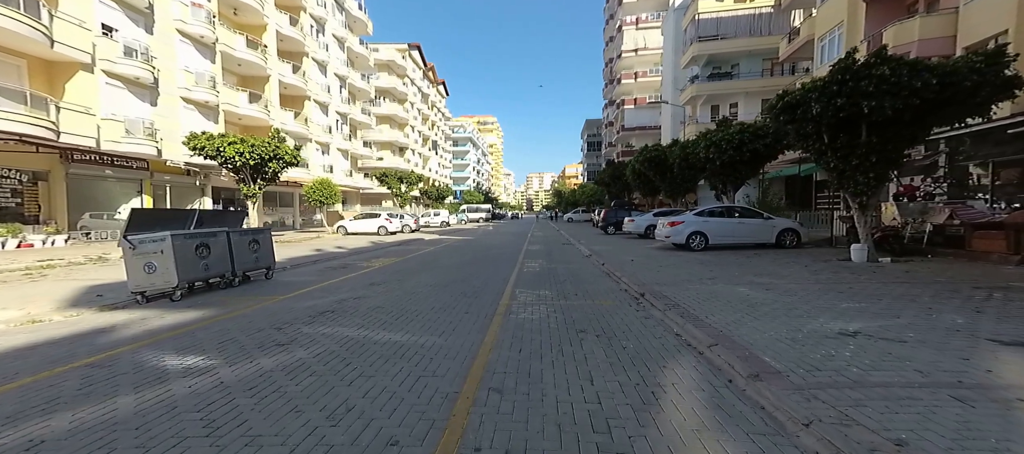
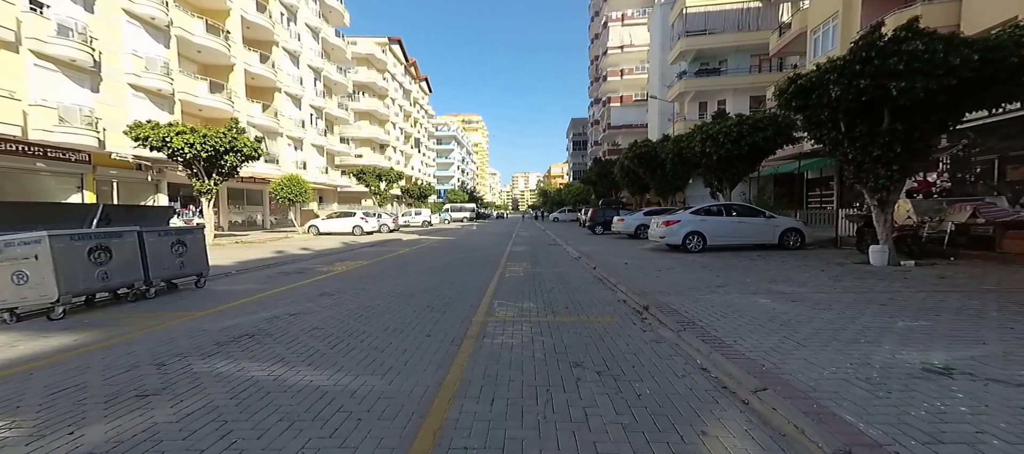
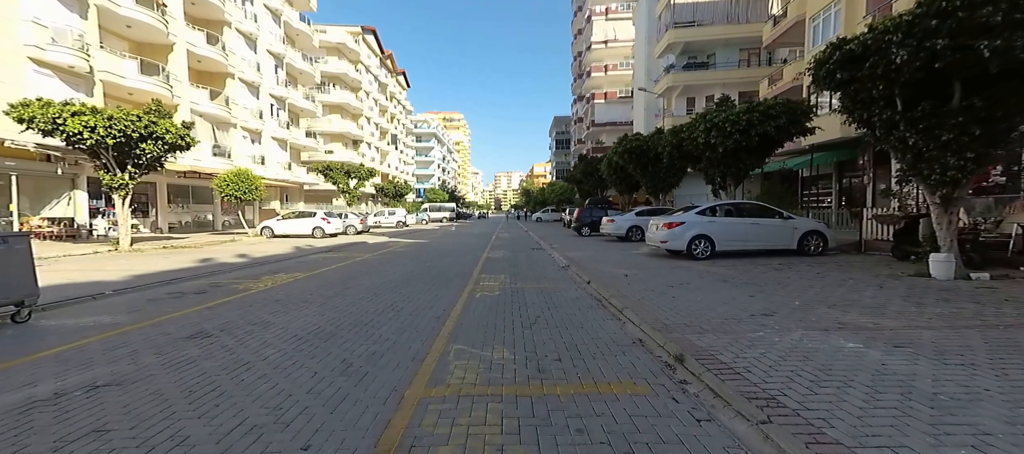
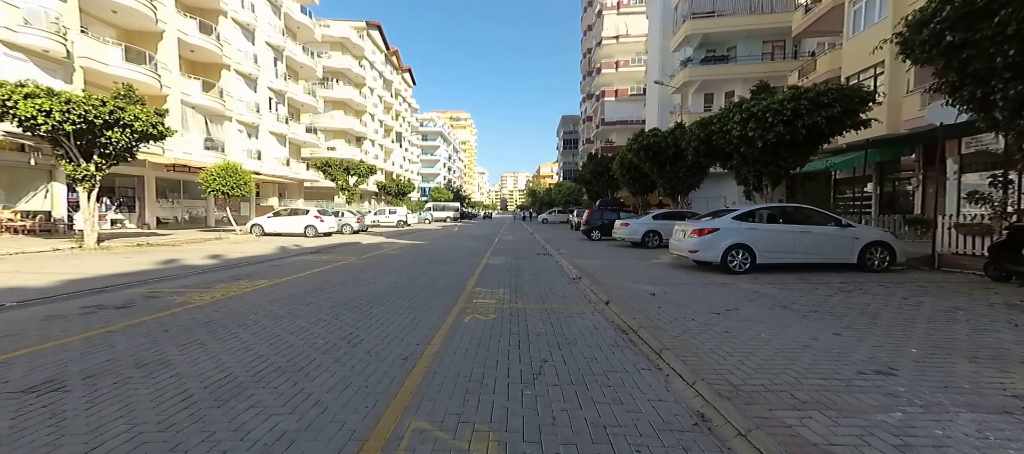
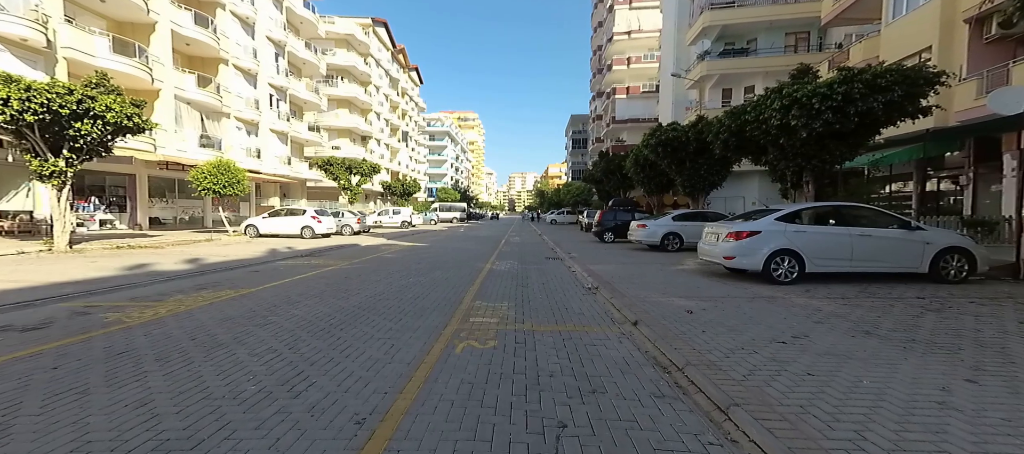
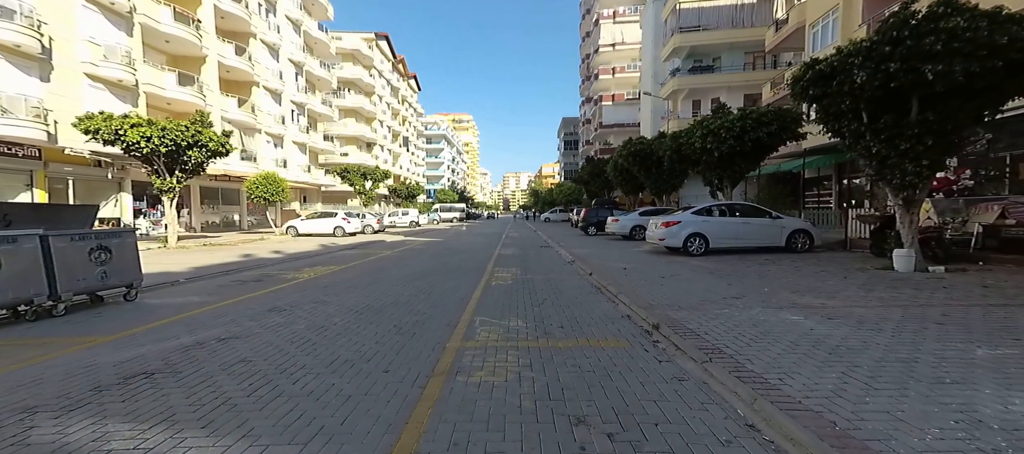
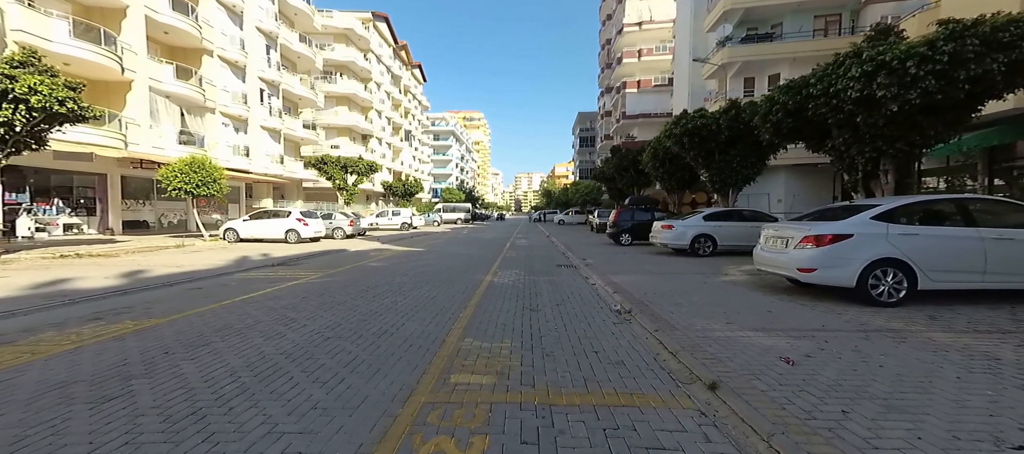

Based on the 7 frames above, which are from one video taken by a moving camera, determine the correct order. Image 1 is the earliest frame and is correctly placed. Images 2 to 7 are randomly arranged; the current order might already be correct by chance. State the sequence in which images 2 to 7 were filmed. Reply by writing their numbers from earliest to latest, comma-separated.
2, 6, 3, 4, 5, 7
